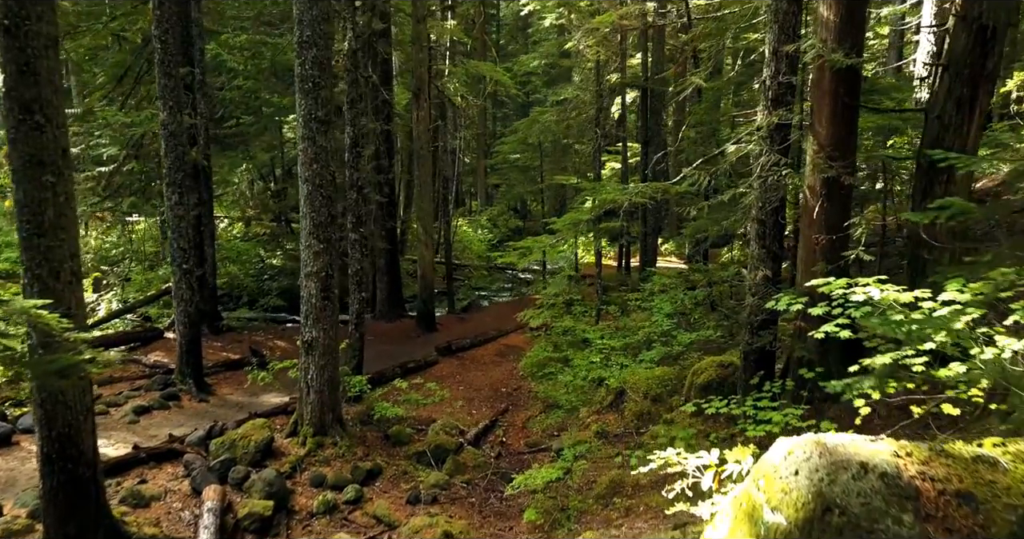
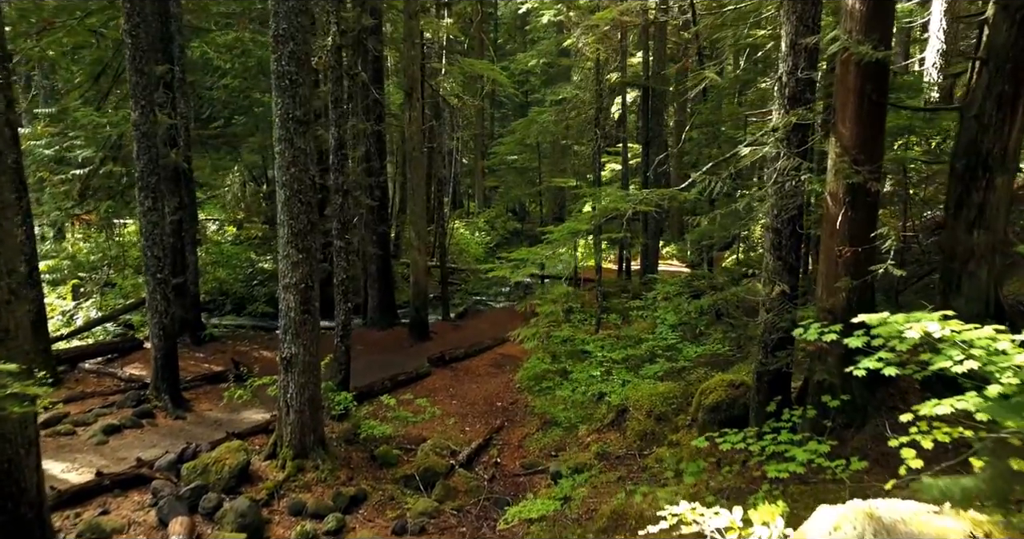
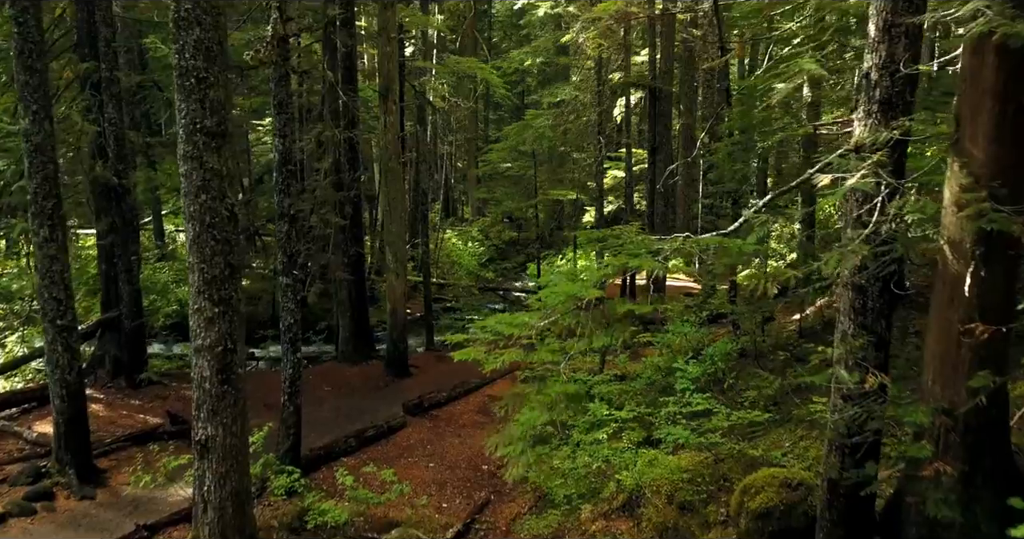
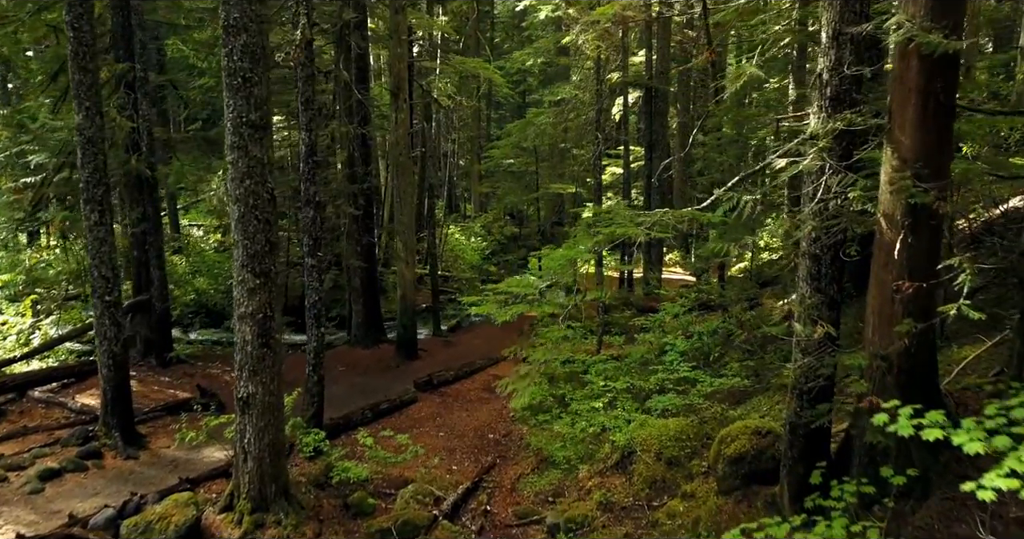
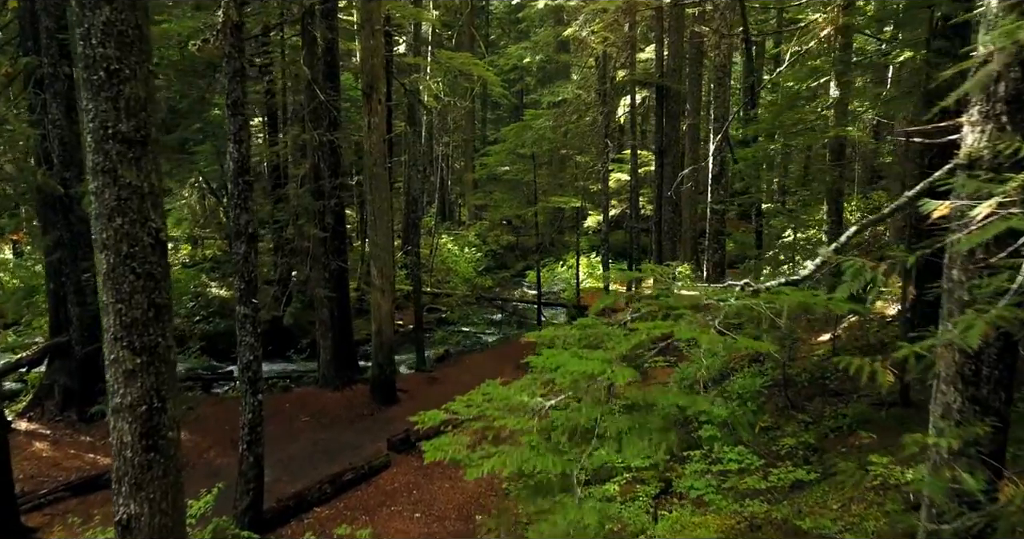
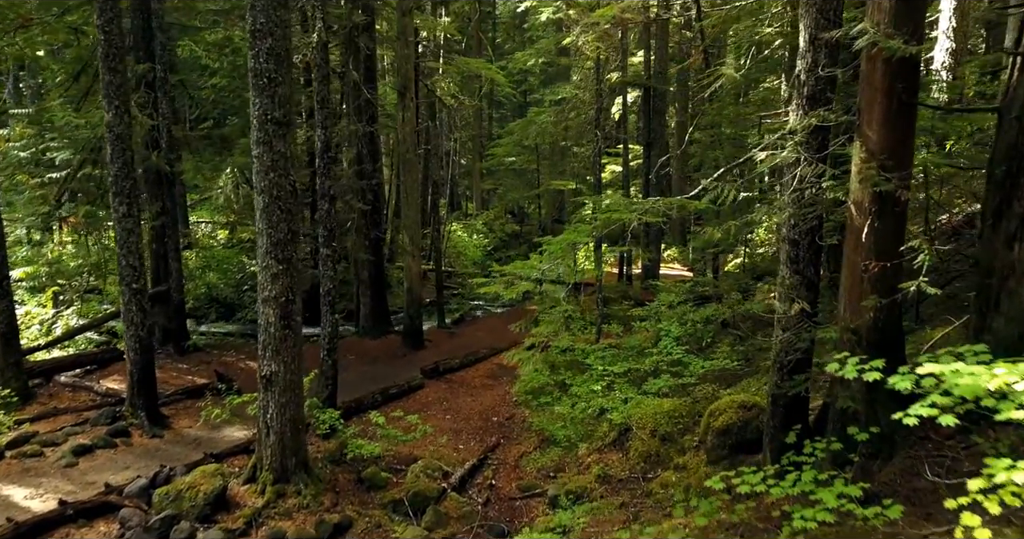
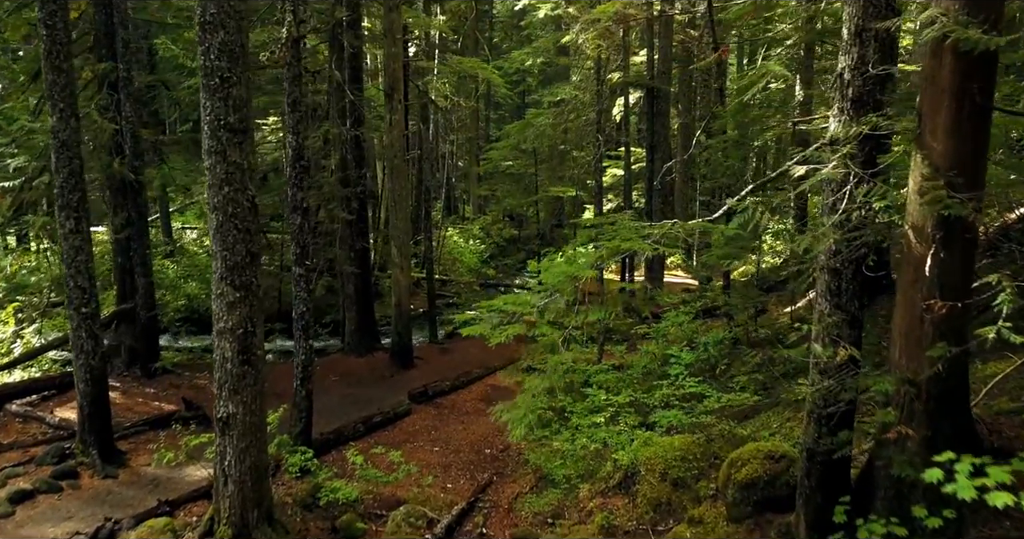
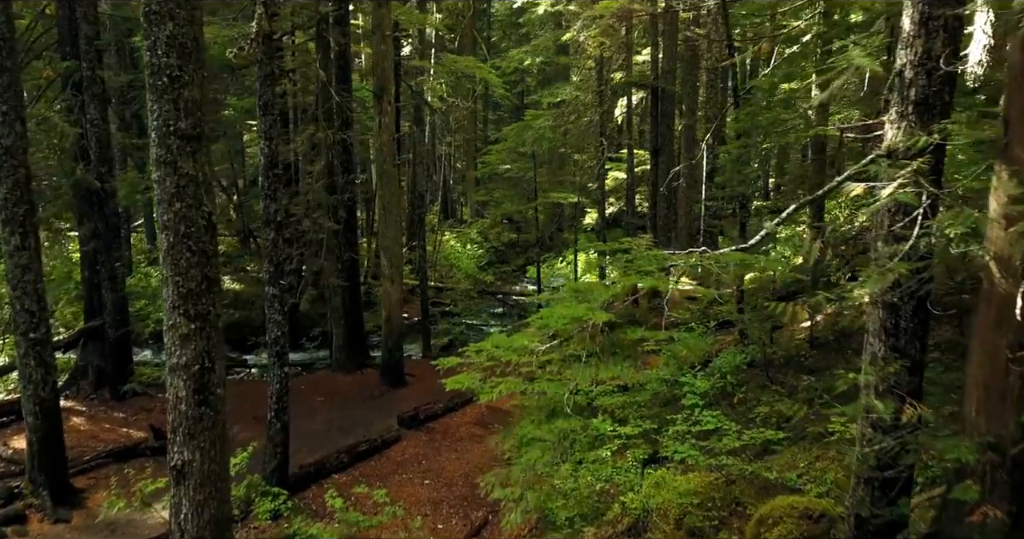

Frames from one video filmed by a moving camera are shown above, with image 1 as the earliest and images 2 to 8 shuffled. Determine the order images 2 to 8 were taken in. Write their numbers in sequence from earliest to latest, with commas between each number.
2, 6, 4, 7, 3, 8, 5
